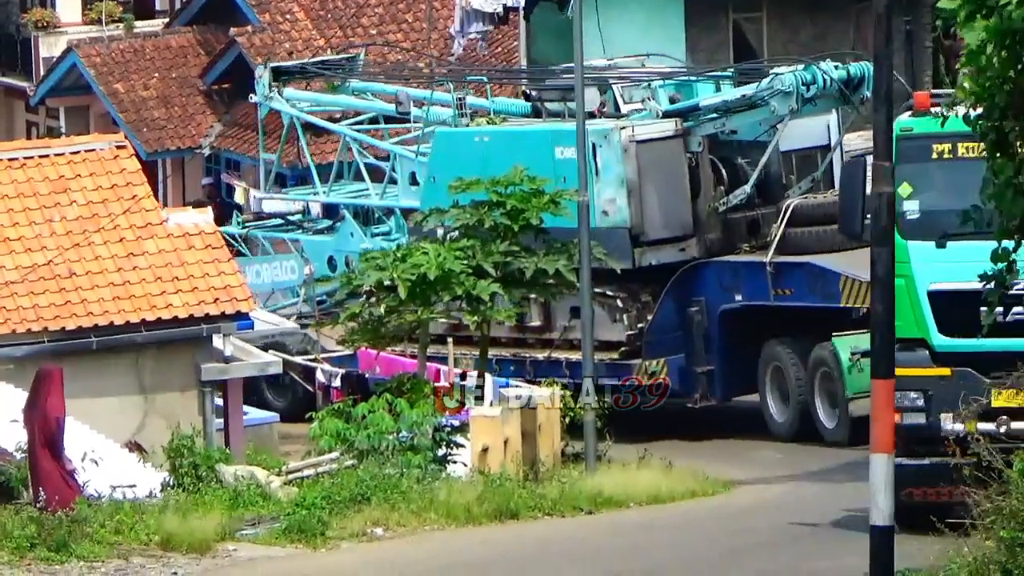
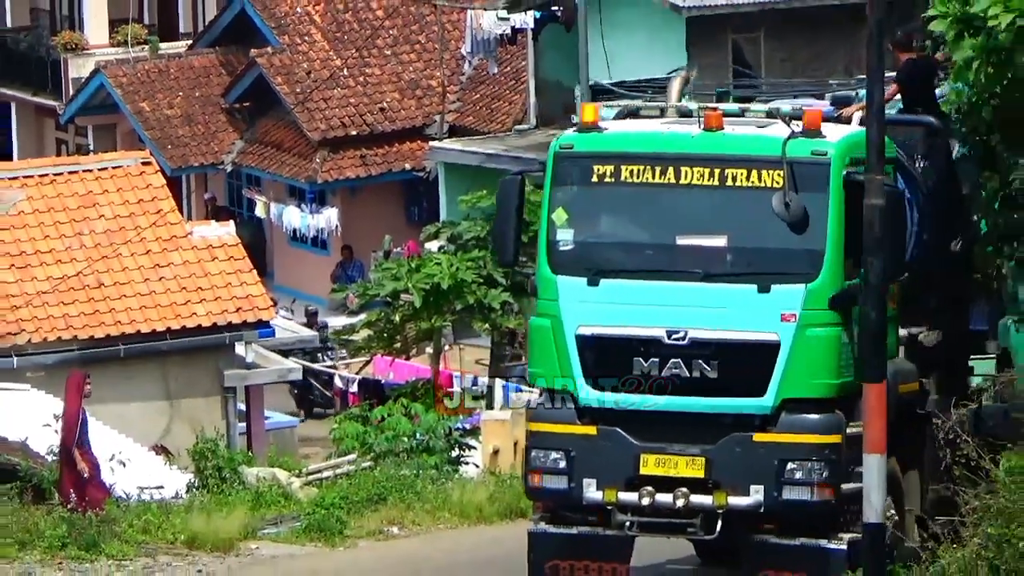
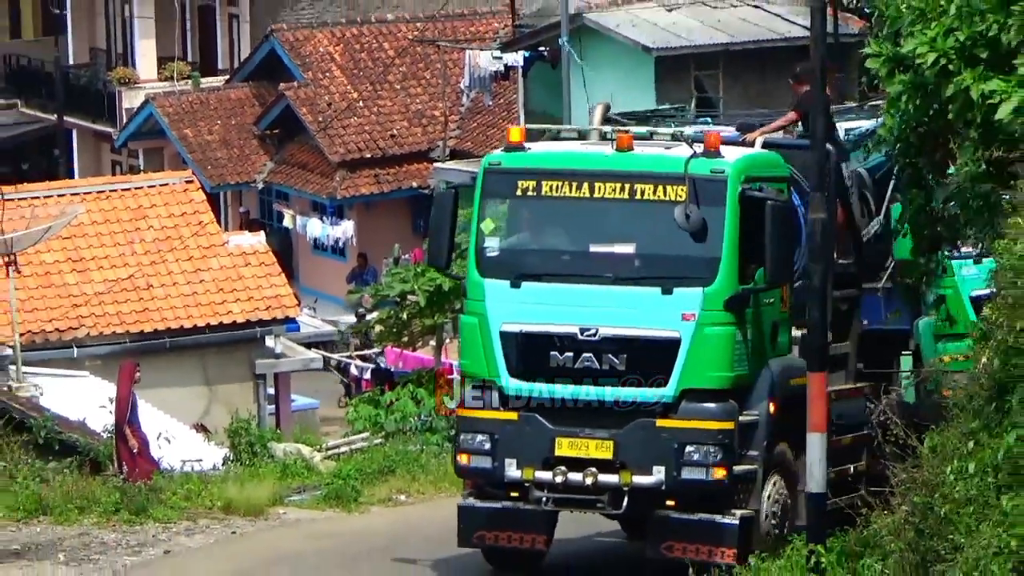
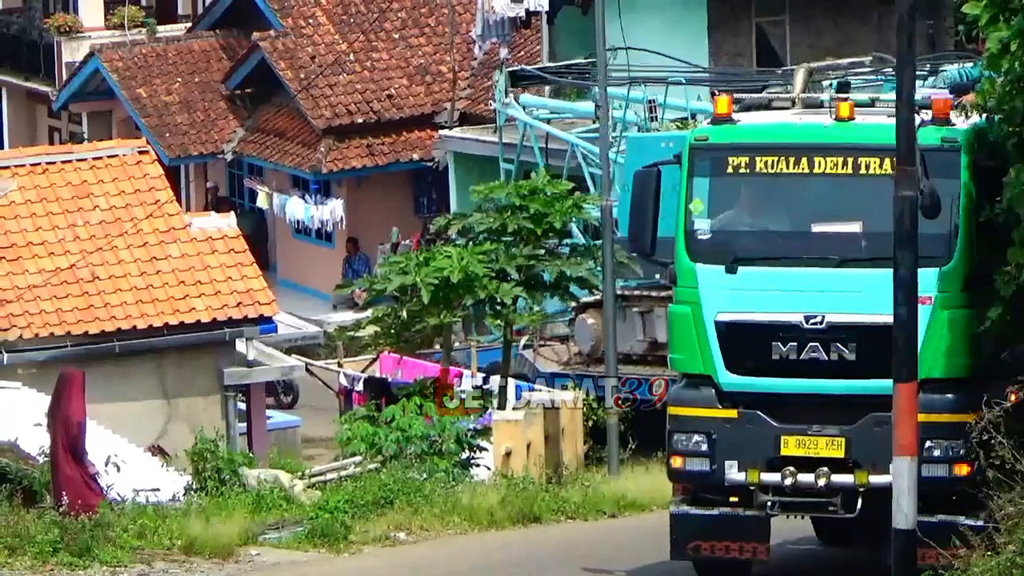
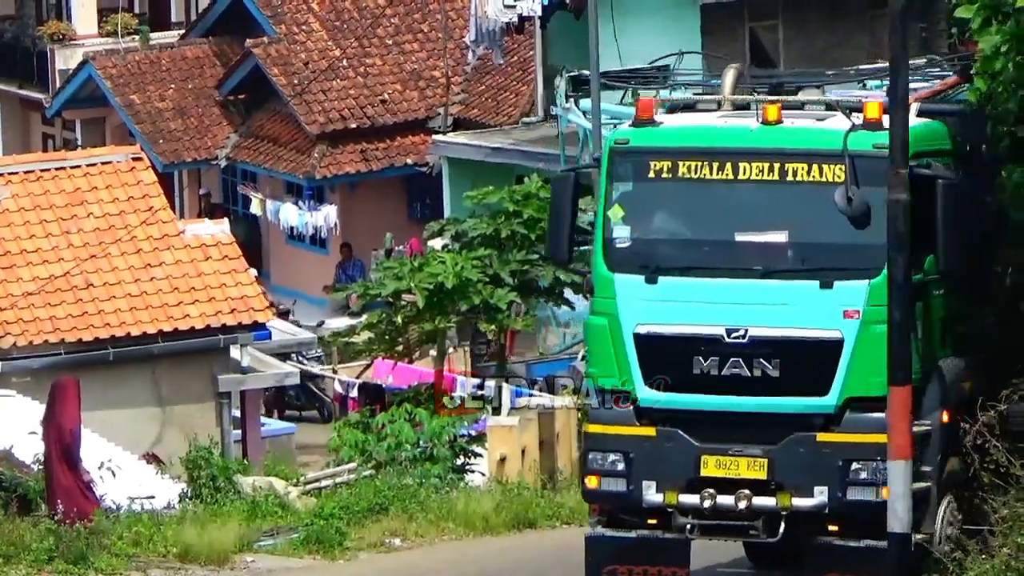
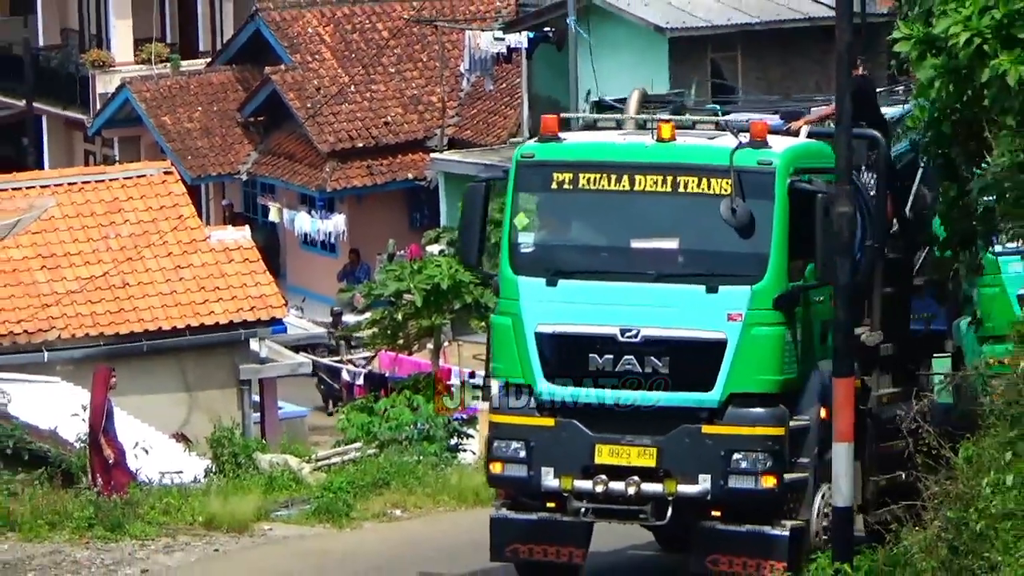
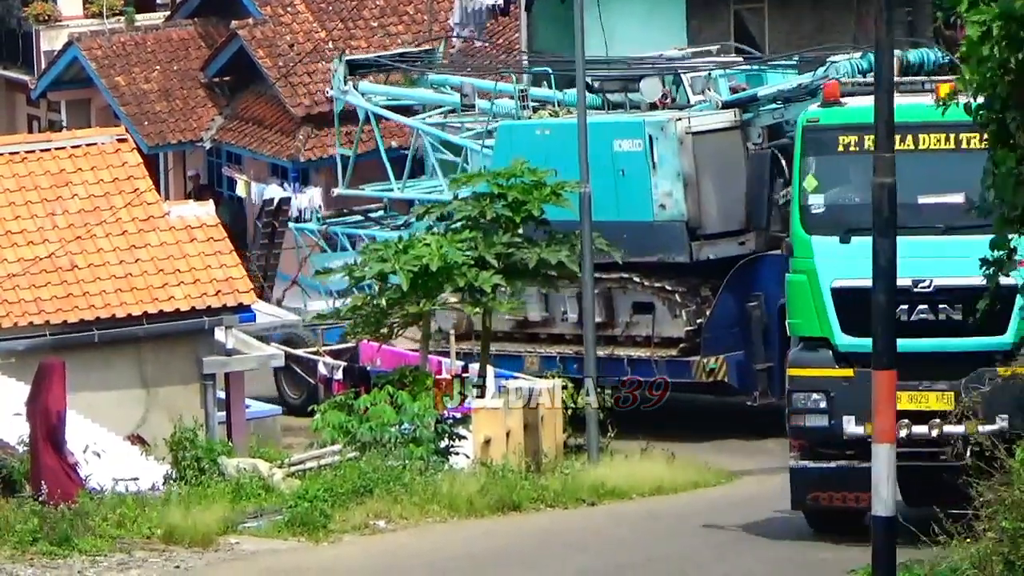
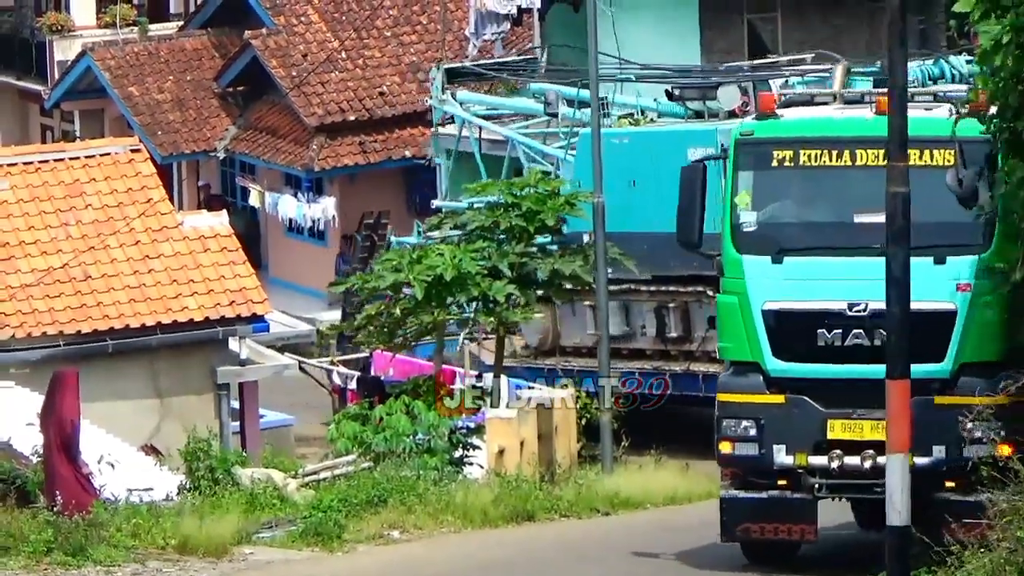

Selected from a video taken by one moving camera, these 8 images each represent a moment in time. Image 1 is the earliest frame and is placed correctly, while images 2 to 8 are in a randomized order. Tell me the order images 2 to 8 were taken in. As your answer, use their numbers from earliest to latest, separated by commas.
7, 8, 4, 5, 2, 6, 3
